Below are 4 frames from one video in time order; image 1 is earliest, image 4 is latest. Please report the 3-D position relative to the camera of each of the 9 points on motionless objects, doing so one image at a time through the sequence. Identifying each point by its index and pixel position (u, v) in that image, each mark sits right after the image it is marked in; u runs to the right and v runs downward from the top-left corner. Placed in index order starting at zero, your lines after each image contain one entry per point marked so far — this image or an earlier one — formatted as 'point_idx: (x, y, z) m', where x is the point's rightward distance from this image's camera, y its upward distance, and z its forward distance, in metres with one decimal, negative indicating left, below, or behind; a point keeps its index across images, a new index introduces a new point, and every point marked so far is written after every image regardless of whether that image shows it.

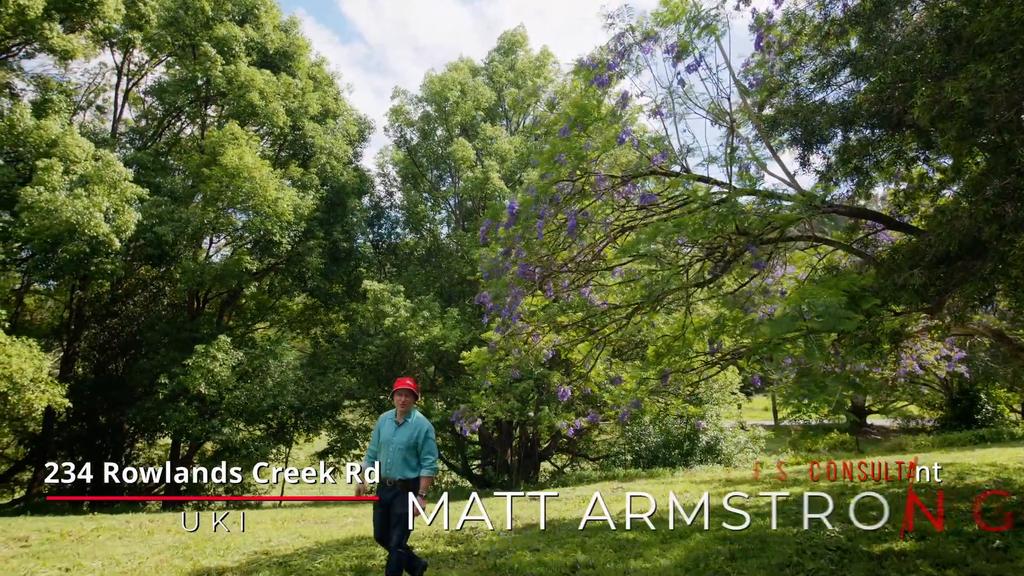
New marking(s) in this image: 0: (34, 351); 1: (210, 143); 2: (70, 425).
0: (-10.5, -1.4, +14.0) m
1: (-8.5, +4.1, +18.0) m
2: (-13.2, -4.1, +19.3) m
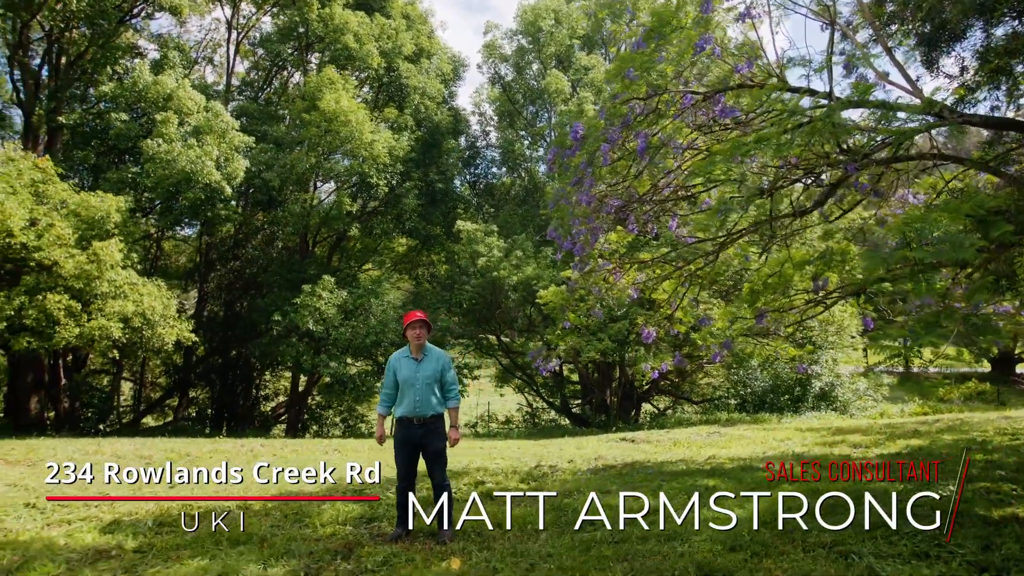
0: (-8.4, 0.0, +15.4) m
1: (-5.9, +5.8, +18.5) m
2: (-10.1, -2.3, +21.2) m
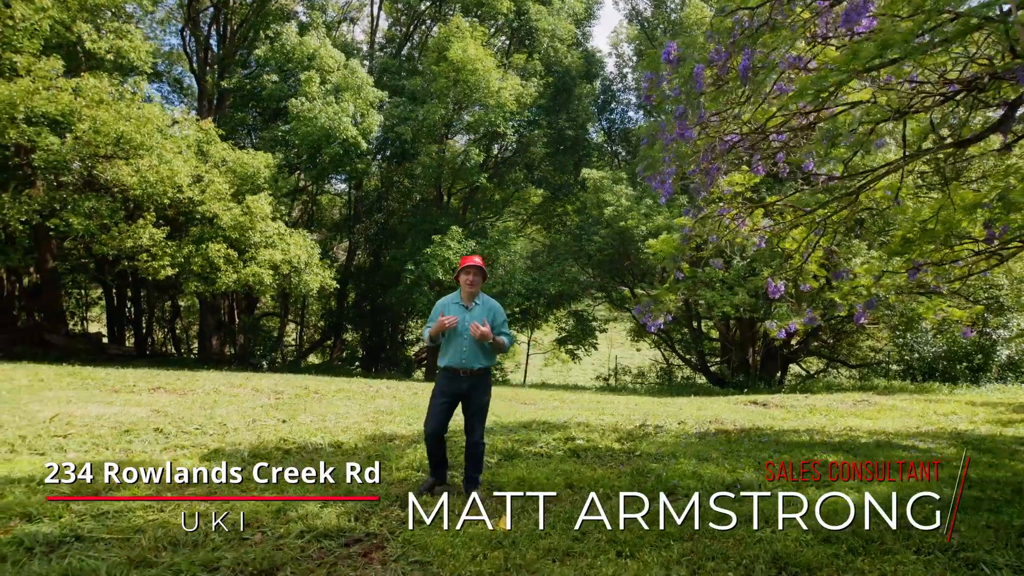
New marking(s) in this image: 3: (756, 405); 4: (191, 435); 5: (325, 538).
0: (-5.3, +1.2, +16.6) m
1: (-2.1, +7.3, +18.5) m
2: (-5.6, -0.5, +22.8) m
3: (+4.4, -2.1, +11.5) m
4: (-3.2, -1.5, +6.4) m
5: (-1.1, -1.5, +3.7) m
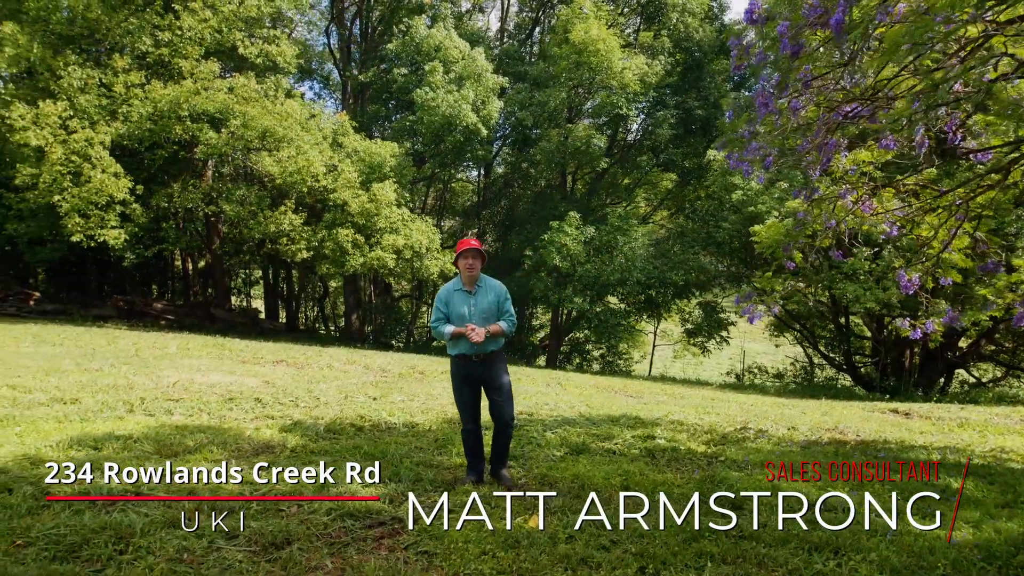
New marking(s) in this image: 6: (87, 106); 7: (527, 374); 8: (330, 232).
0: (-2.2, +1.7, +17.1) m
1: (+1.5, +7.6, +18.2) m
2: (-1.1, 0.0, +23.3) m
3: (+6.1, -2.0, +10.2) m
4: (-2.5, -1.3, +6.9) m
5: (-1.0, -1.4, +3.8) m
6: (-9.6, +4.1, +14.3) m
7: (+0.3, -1.7, +12.5) m
8: (-4.5, +1.4, +15.7) m
